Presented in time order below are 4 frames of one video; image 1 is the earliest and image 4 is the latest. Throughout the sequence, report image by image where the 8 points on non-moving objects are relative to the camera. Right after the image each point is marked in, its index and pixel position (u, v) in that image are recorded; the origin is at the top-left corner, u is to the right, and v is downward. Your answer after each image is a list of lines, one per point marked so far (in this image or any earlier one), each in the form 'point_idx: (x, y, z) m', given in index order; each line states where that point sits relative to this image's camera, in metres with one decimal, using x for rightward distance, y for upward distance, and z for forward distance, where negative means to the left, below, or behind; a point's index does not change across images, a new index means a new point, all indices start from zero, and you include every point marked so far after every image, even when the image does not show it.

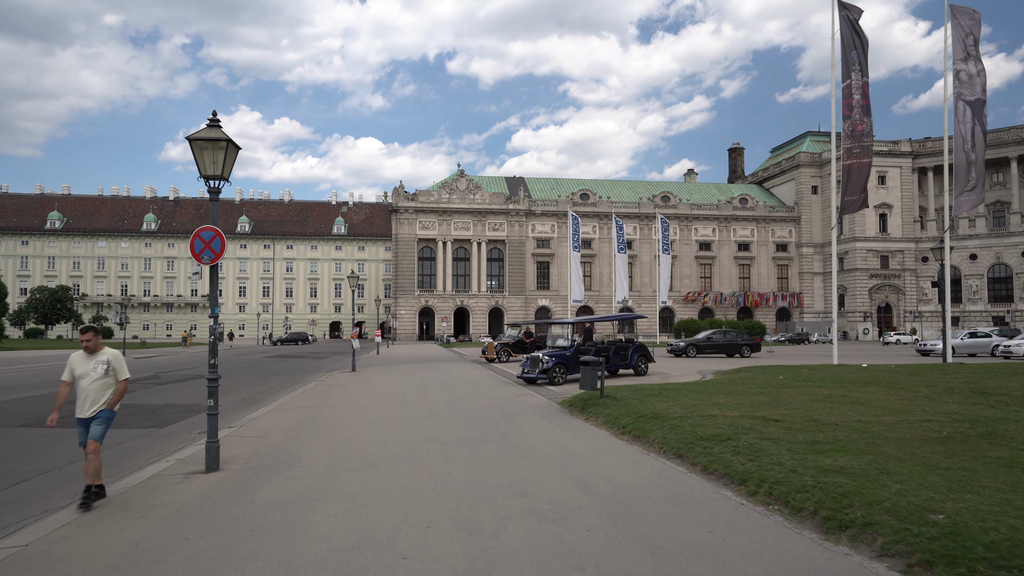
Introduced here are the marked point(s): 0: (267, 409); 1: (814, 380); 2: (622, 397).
0: (-6.2, -3.1, +15.8) m
1: (+8.2, -2.5, +16.9) m
2: (+2.4, -2.4, +13.4) m
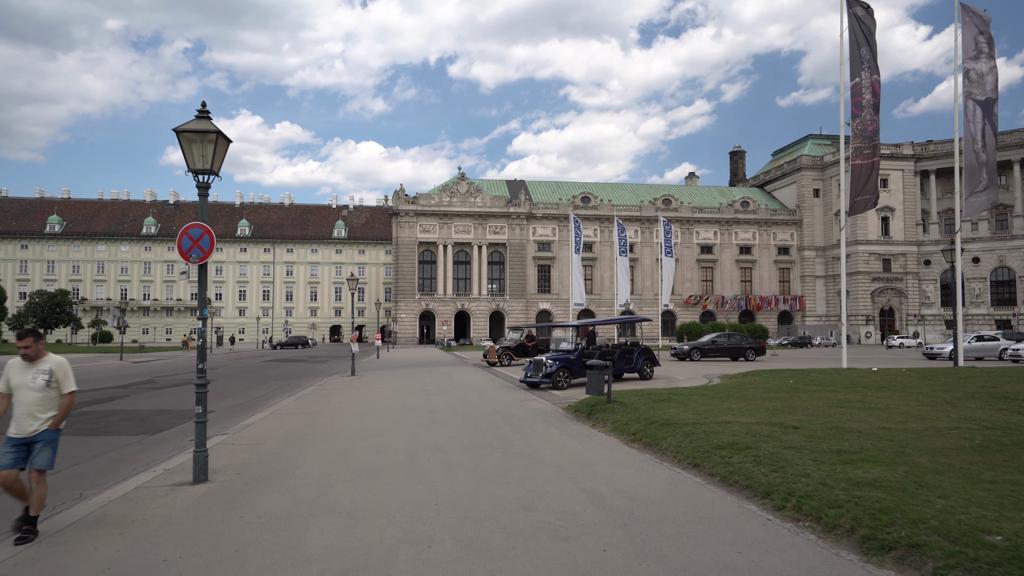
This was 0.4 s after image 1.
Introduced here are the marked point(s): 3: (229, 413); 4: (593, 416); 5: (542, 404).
0: (-6.2, -3.1, +15.3) m
1: (+8.3, -2.6, +16.4) m
2: (+2.5, -2.4, +13.0) m
3: (-7.7, -3.4, +16.8) m
4: (+1.6, -2.6, +12.4) m
5: (+0.8, -3.0, +15.9) m
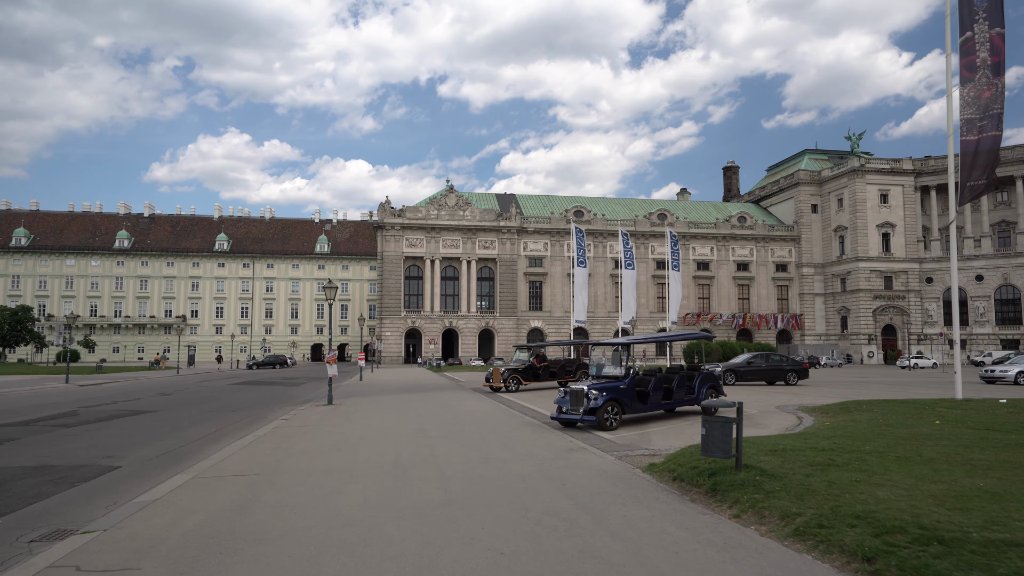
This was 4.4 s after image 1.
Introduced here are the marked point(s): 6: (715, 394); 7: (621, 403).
0: (-5.3, -3.1, +10.0) m
1: (+9.1, -2.6, +11.4) m
2: (+3.4, -2.3, +7.9) m
3: (-6.9, -3.4, +11.4) m
4: (+2.5, -2.5, +7.3) m
5: (+1.6, -3.0, +10.7) m
6: (+5.7, -3.0, +17.5) m
7: (+2.7, -2.8, +15.2) m
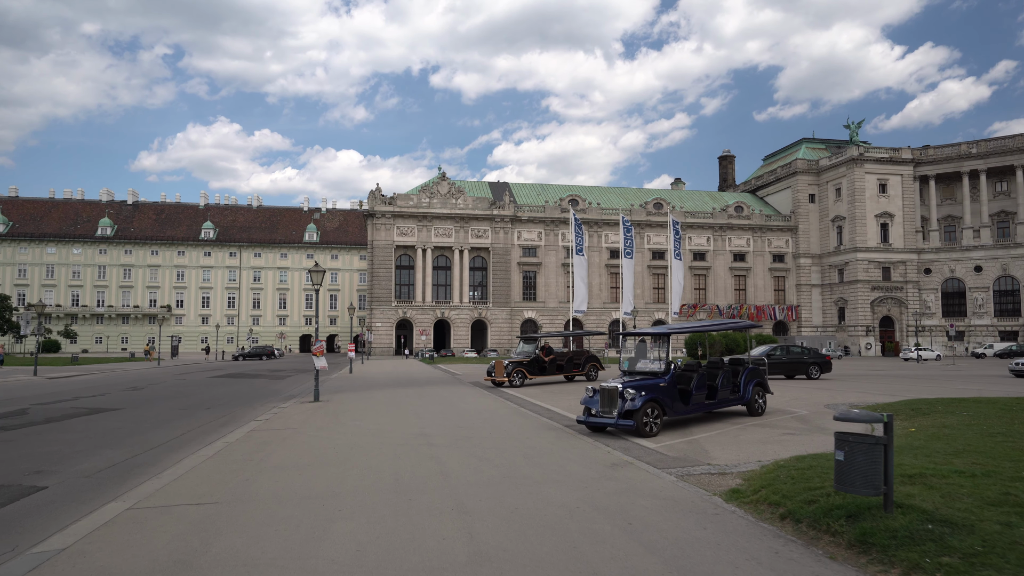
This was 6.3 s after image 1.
0: (-4.9, -2.7, +7.5) m
1: (+9.6, -2.2, +9.1) m
2: (+3.9, -2.0, +5.5) m
3: (-6.5, -3.0, +8.9) m
4: (+3.1, -2.2, +4.9) m
5: (+2.1, -2.6, +8.3) m
6: (+6.1, -2.5, +15.1) m
7: (+3.1, -2.4, +12.8) m
